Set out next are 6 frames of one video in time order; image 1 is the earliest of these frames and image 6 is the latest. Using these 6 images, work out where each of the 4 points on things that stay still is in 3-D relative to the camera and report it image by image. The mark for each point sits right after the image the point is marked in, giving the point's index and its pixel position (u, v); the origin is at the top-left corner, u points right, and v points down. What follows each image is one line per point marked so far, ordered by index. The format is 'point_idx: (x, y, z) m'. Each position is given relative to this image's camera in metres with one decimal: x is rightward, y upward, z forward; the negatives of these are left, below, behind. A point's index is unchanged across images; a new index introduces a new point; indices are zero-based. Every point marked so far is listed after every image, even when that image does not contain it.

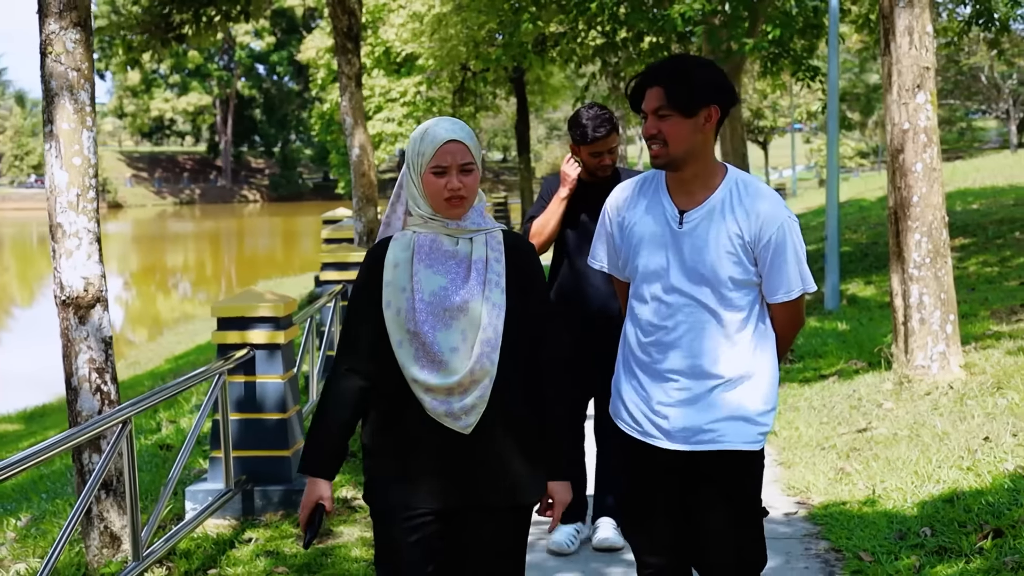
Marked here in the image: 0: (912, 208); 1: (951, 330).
0: (+2.7, +0.6, +7.2) m
1: (+3.0, -0.3, +7.2) m
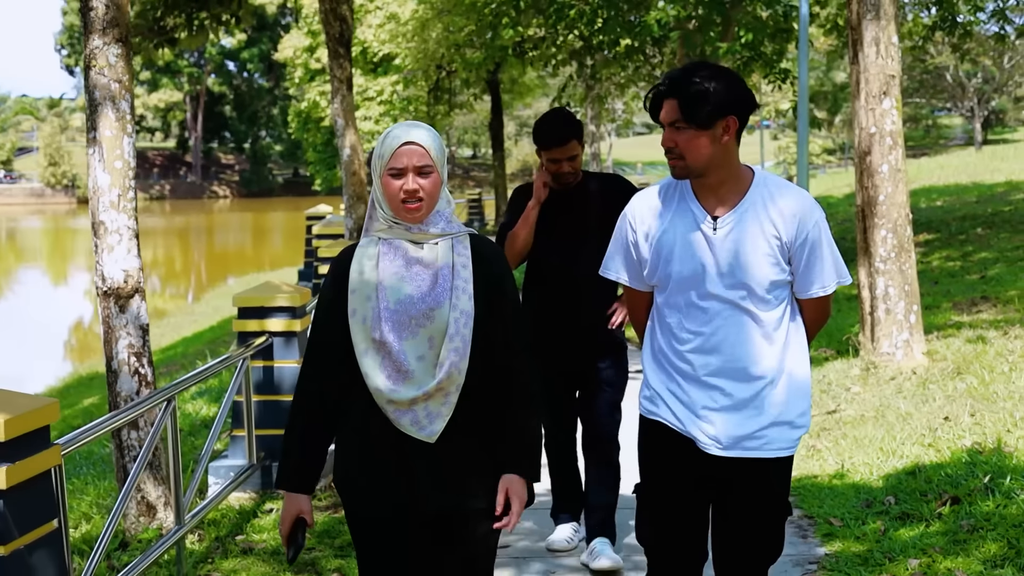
0: (+2.7, +0.6, +7.7) m
1: (+2.9, -0.2, +7.7) m
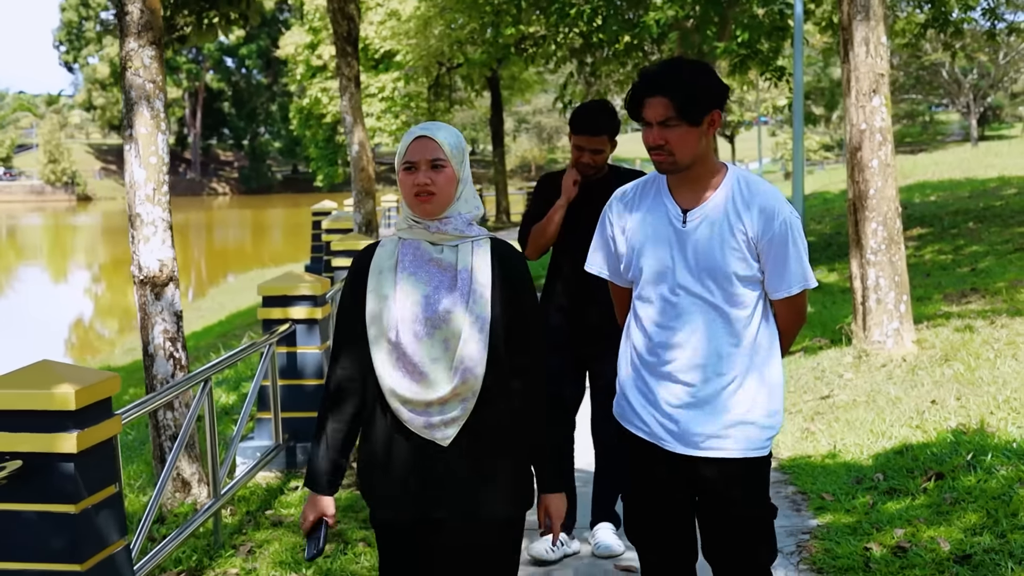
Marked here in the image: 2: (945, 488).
0: (+2.7, +0.7, +8.0) m
1: (+3.0, -0.2, +8.0) m
2: (+2.2, -1.0, +5.3) m
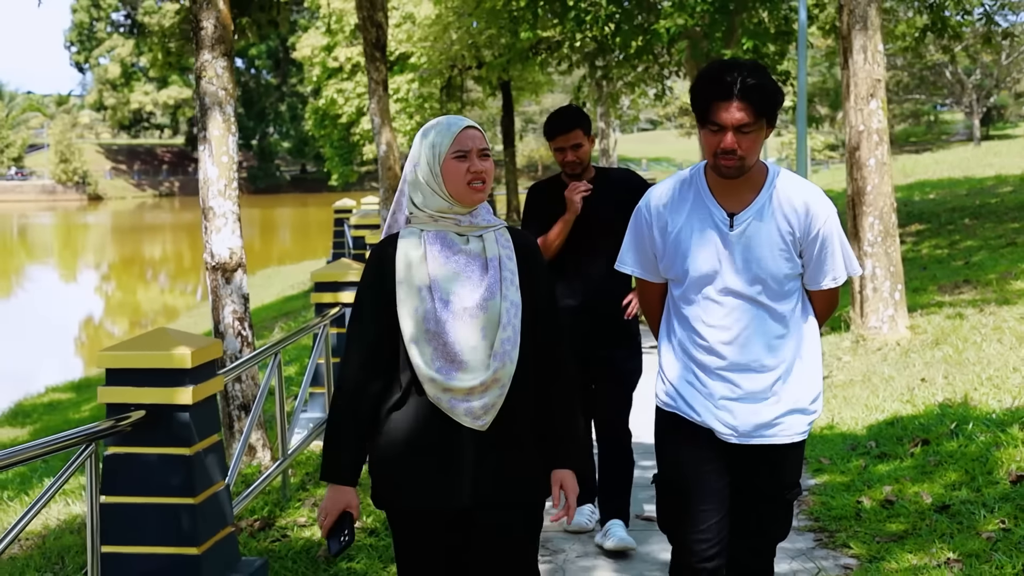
0: (+2.9, +0.8, +8.6) m
1: (+3.2, -0.1, +8.6) m
2: (+2.4, -0.9, +5.9) m
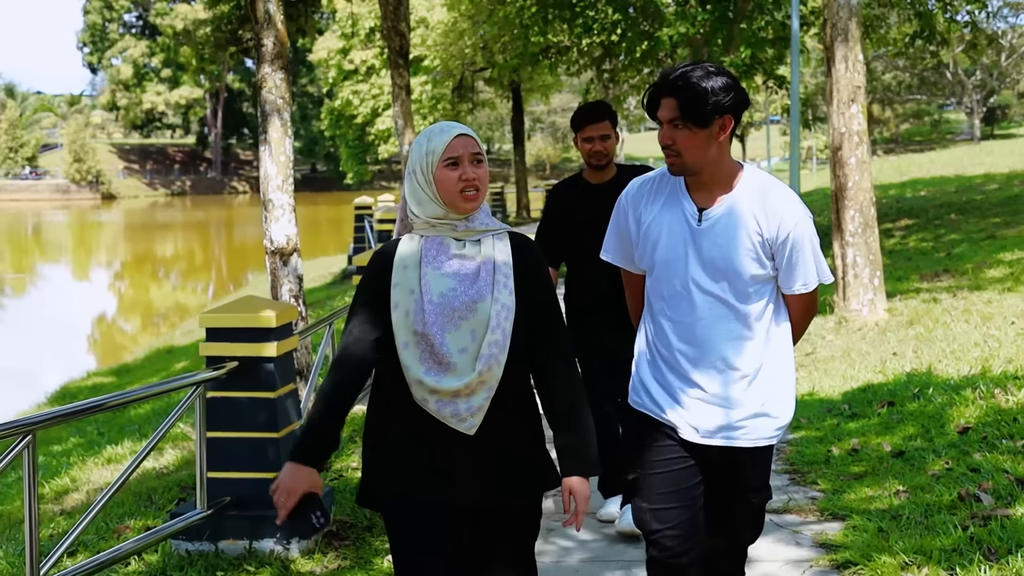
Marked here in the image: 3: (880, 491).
0: (+3.1, +0.9, +9.5) m
1: (+3.3, 0.0, +9.5) m
2: (+2.5, -0.8, +6.8) m
3: (+1.9, -1.1, +5.5) m
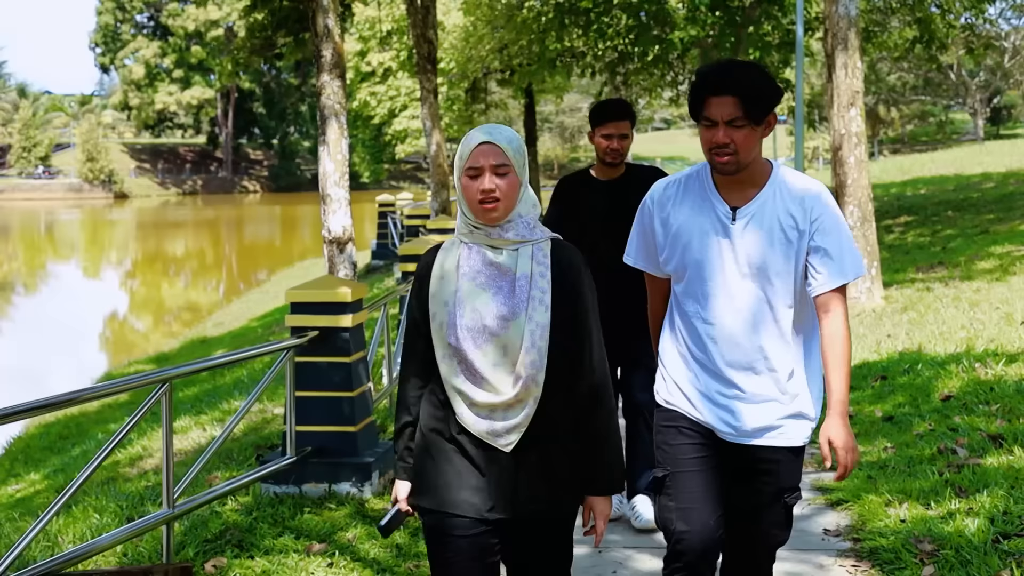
0: (+3.3, +1.0, +10.3) m
1: (+3.6, +0.1, +10.3) m
2: (+2.7, -0.7, +7.6) m
3: (+2.2, -1.0, +6.3) m
